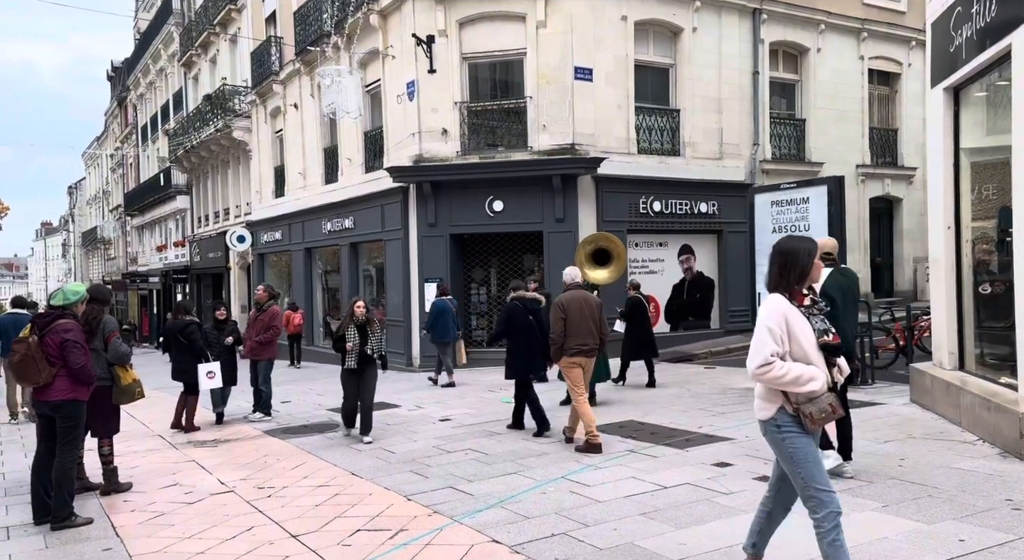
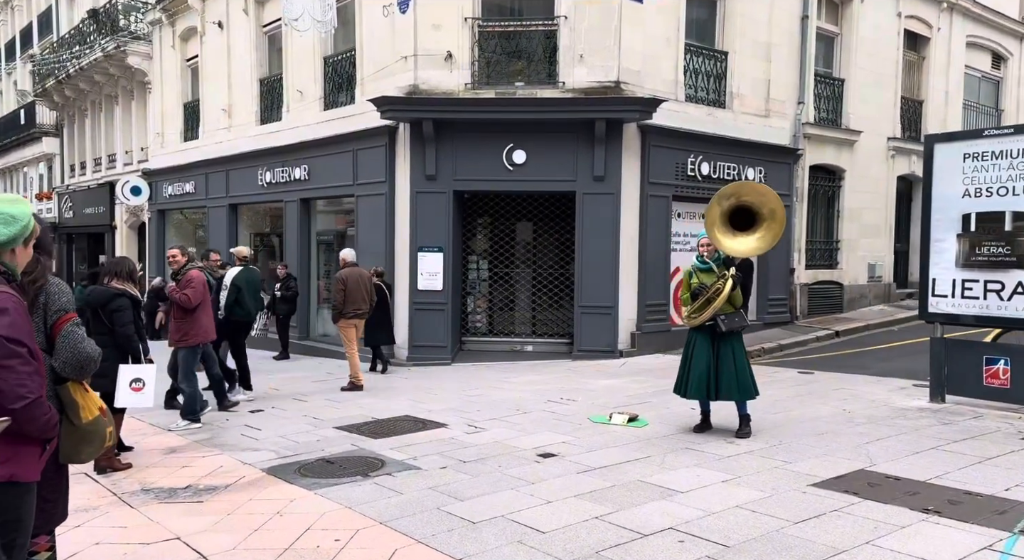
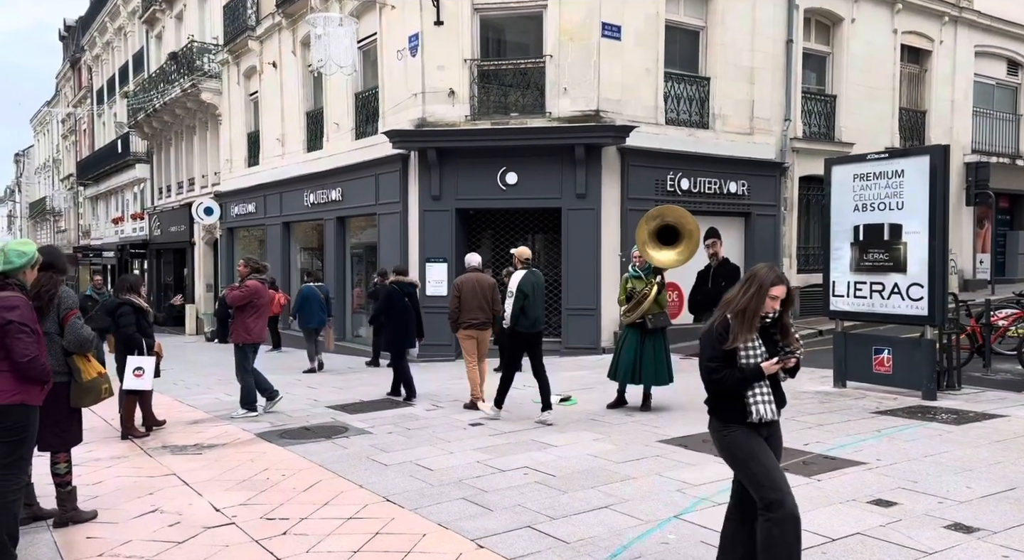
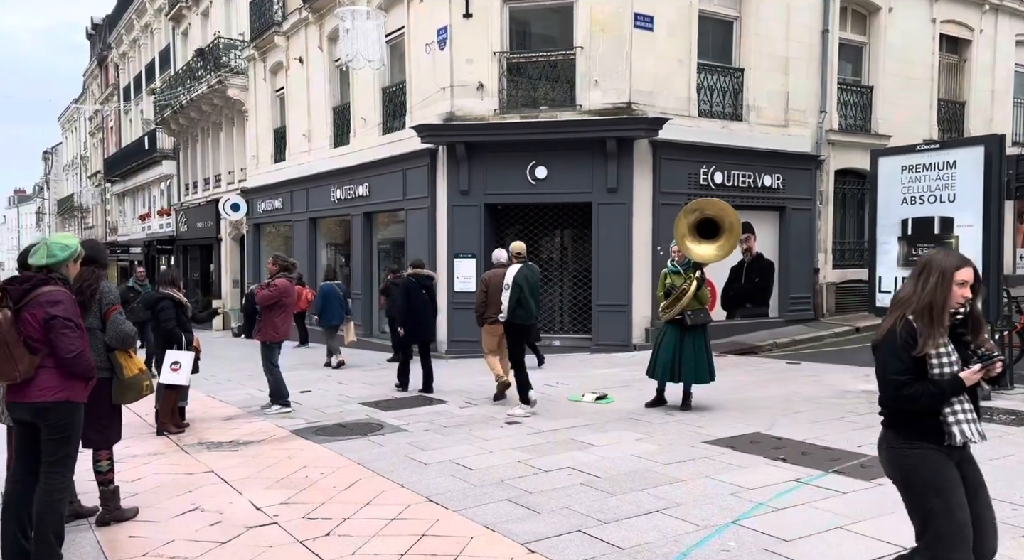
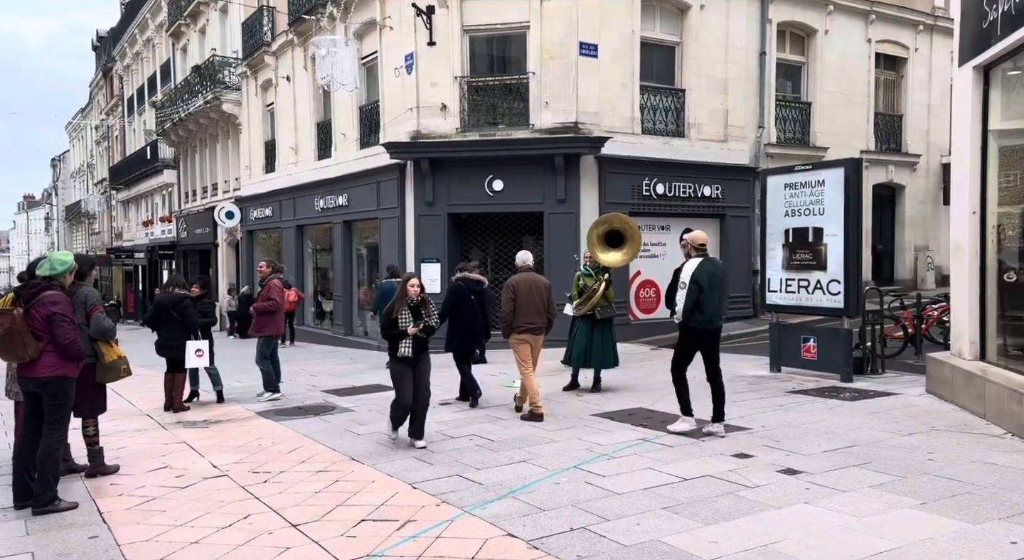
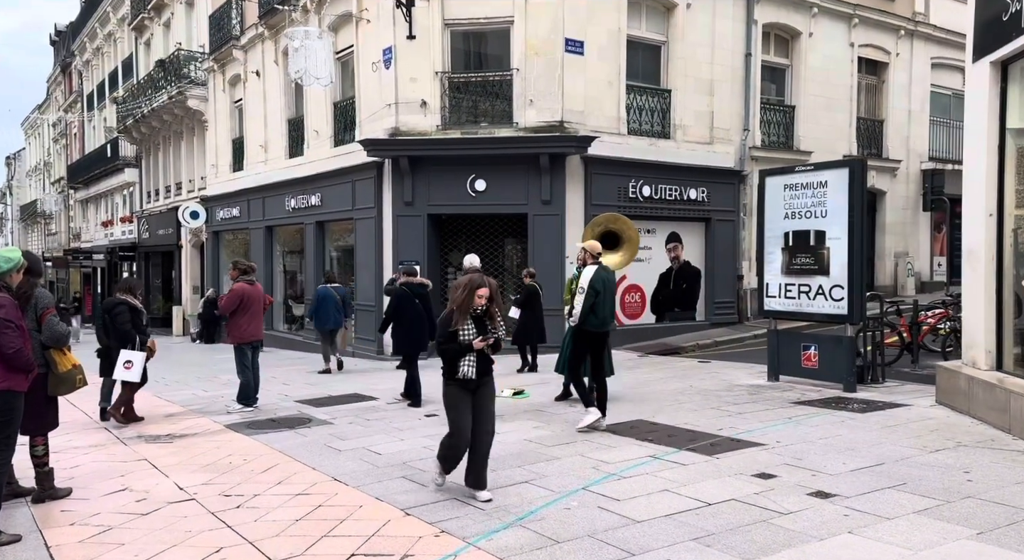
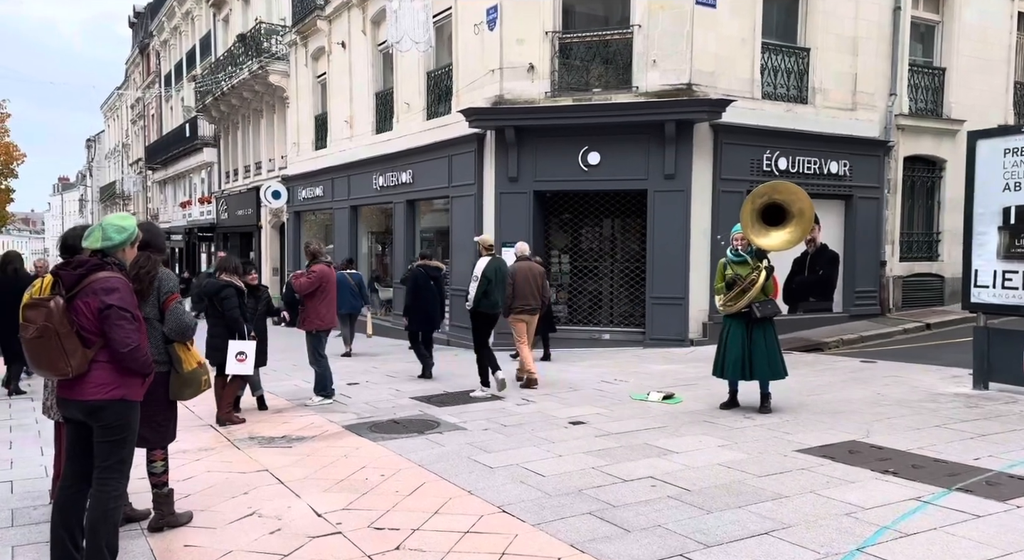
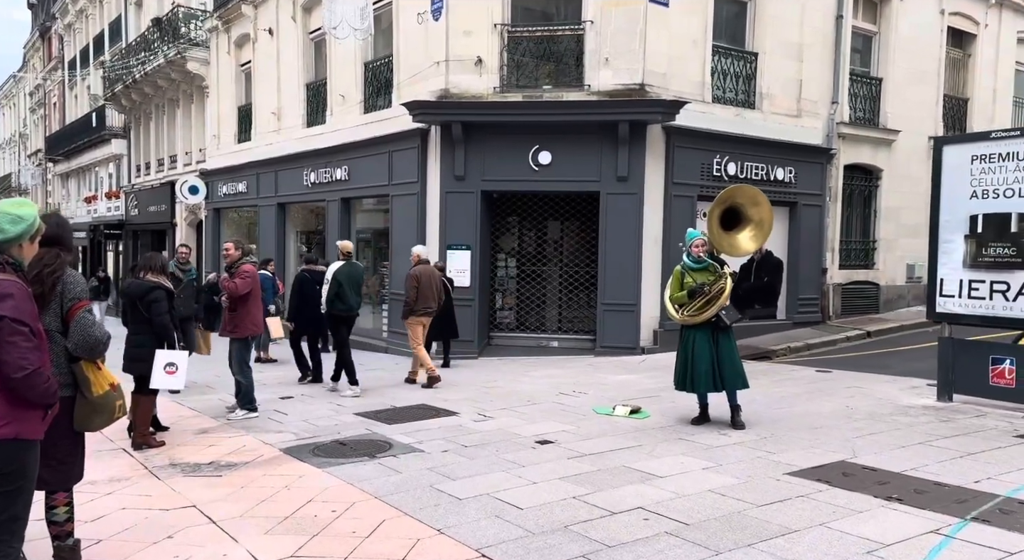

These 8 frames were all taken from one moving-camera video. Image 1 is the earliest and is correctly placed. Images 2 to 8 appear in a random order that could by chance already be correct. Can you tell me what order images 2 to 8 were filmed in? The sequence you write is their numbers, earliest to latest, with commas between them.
5, 6, 3, 4, 7, 8, 2
